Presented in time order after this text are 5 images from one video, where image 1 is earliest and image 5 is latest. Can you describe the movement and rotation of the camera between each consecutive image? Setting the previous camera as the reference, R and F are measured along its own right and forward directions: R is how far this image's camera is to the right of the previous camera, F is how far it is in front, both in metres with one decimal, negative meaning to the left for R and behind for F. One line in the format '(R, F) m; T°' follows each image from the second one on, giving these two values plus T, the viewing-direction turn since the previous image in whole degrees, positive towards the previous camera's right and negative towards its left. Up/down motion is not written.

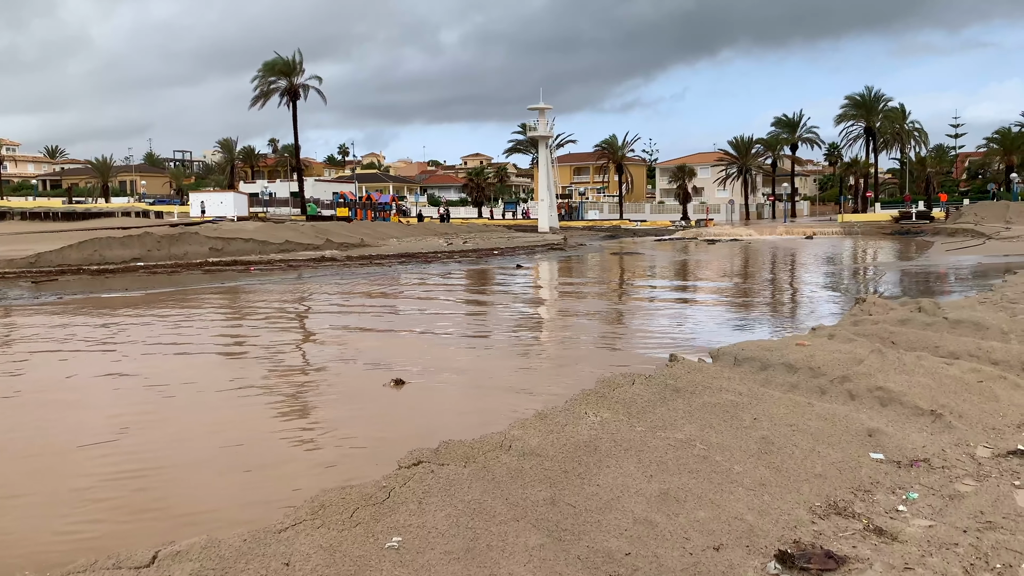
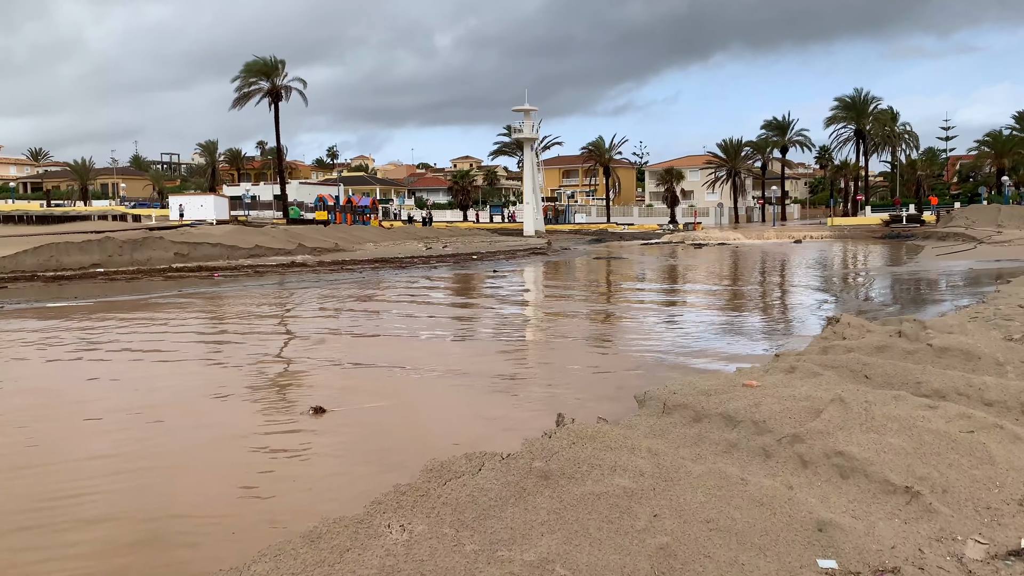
(+0.5, +0.8) m; 0°
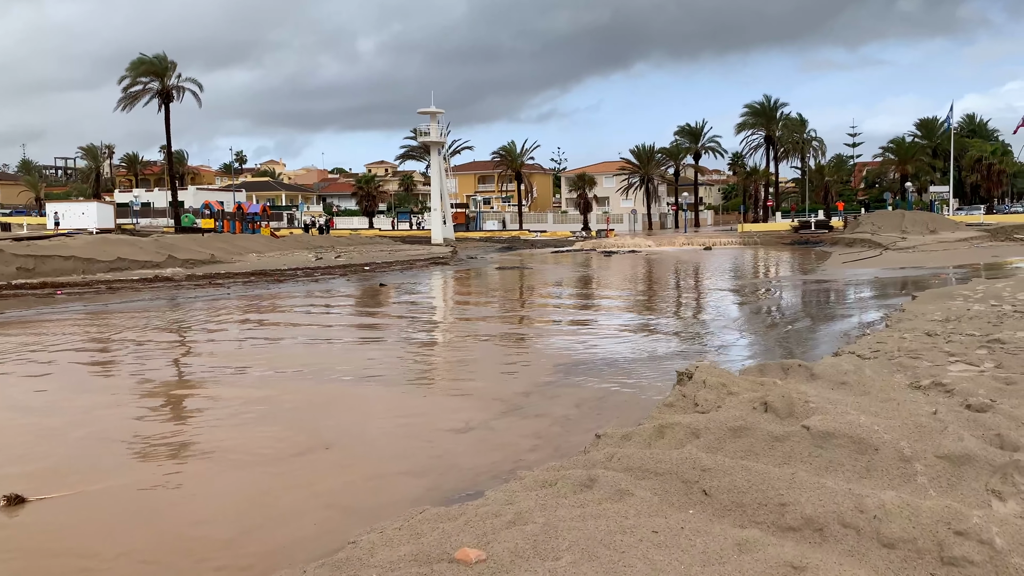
(+1.1, +1.5) m; +6°
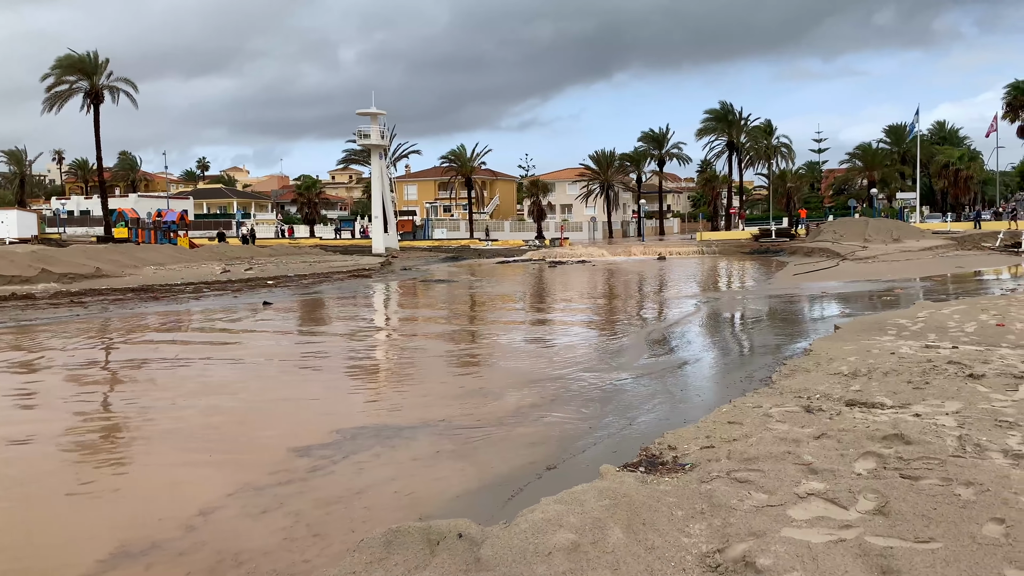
(+1.9, +2.1) m; +1°
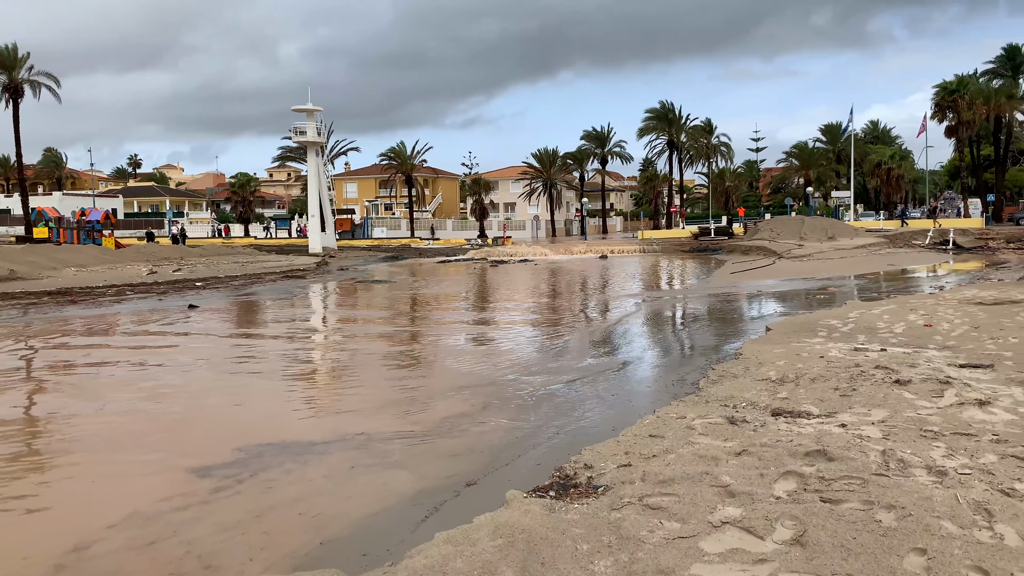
(+0.2, +0.3) m; +4°
